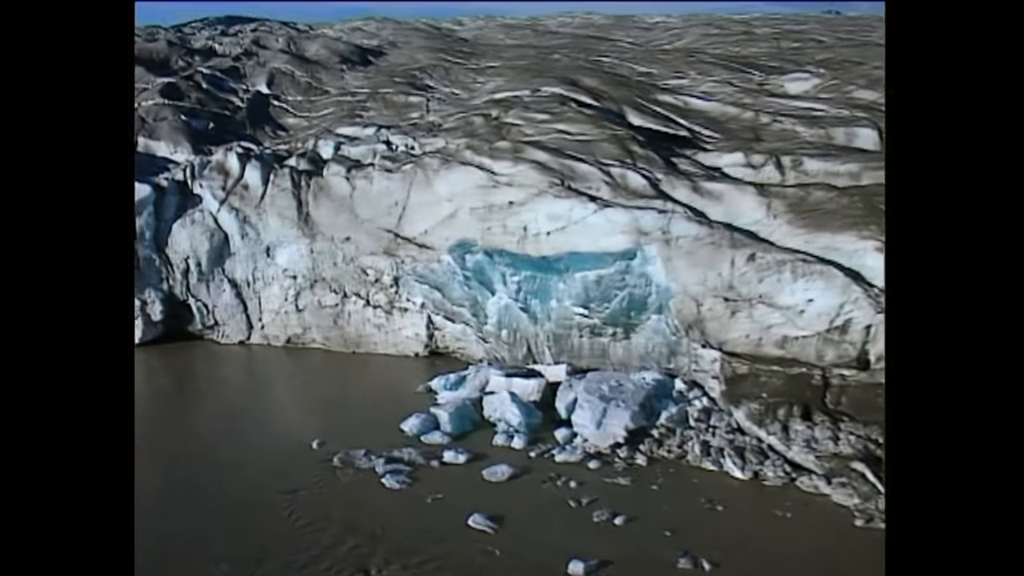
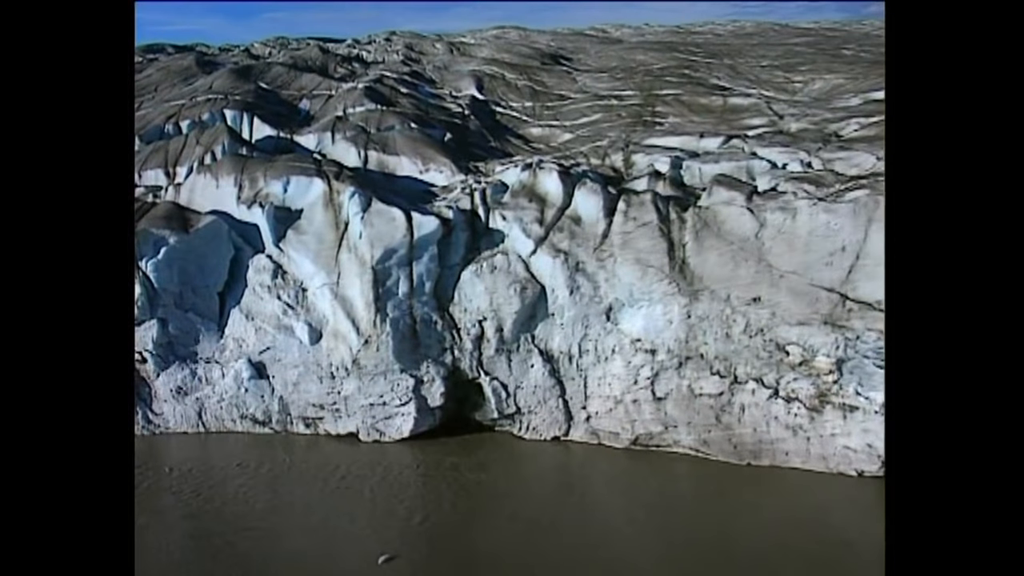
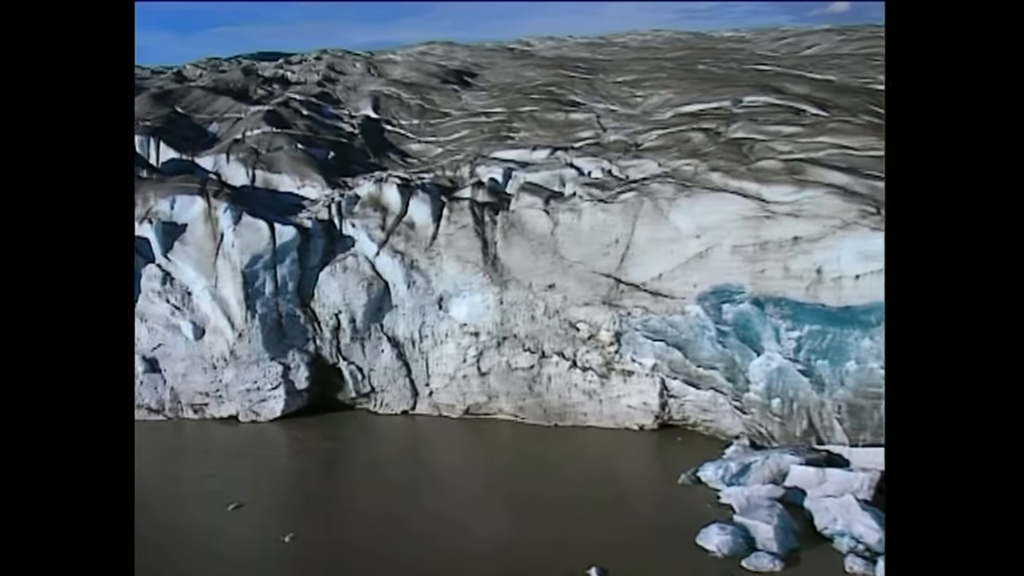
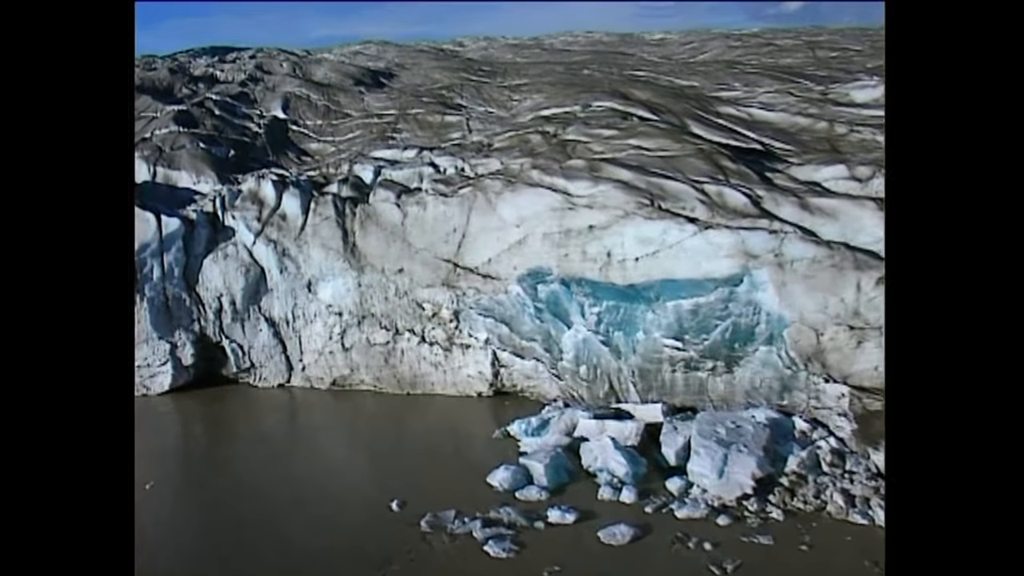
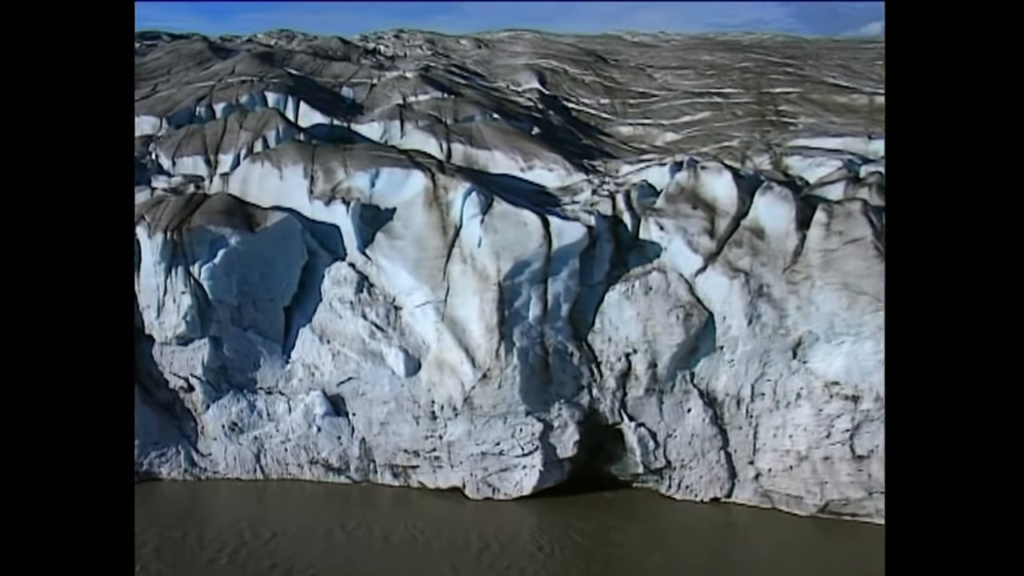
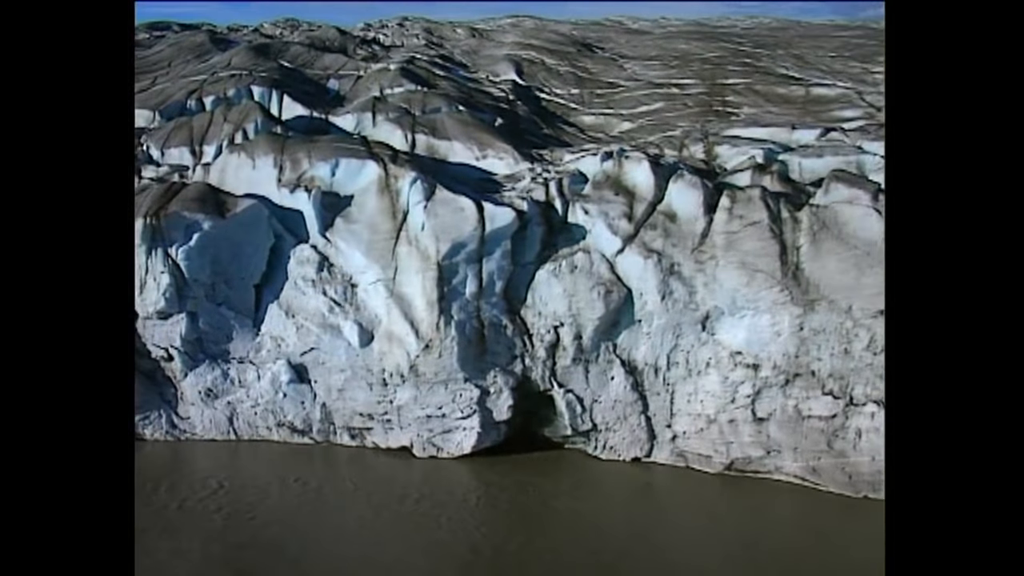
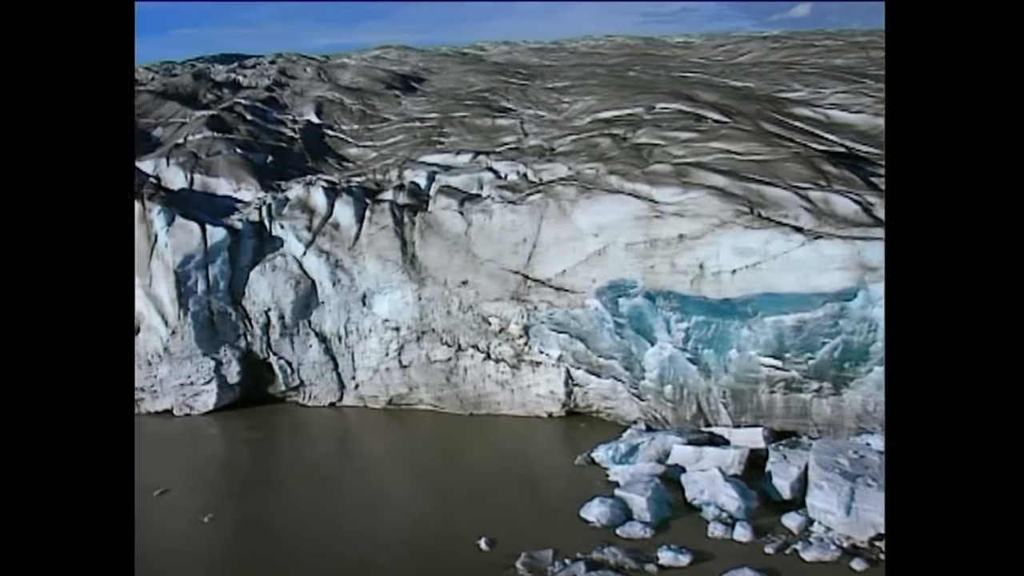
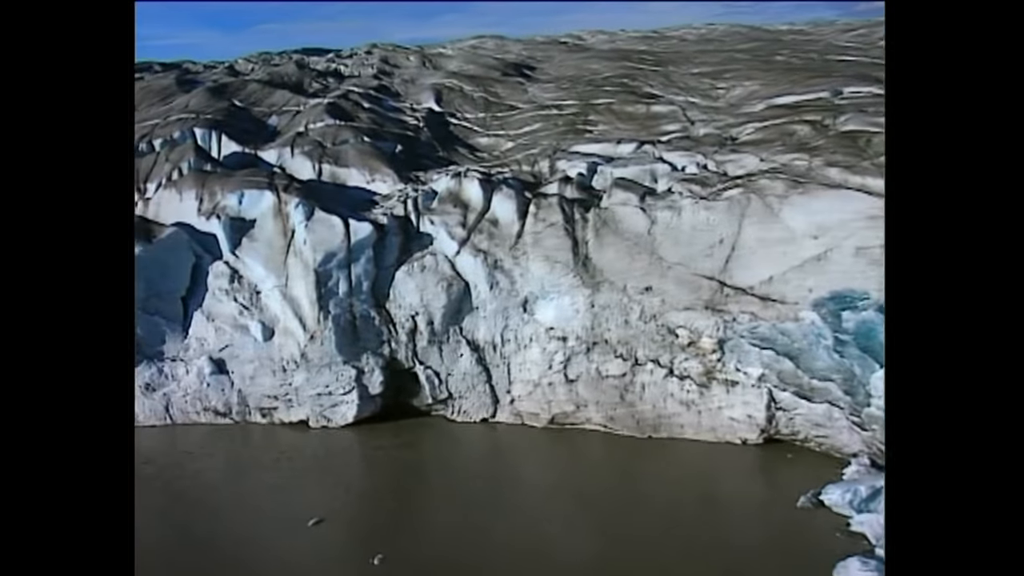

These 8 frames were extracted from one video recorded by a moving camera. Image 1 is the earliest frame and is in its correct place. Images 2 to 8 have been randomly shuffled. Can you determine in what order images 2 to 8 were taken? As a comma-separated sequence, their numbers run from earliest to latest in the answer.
4, 7, 3, 8, 2, 6, 5
